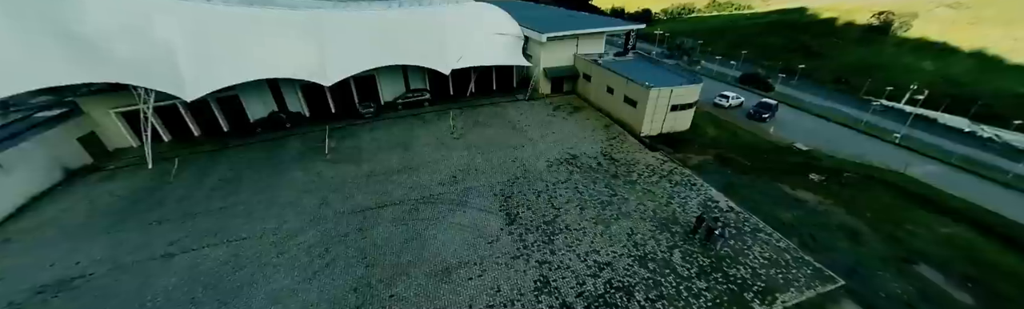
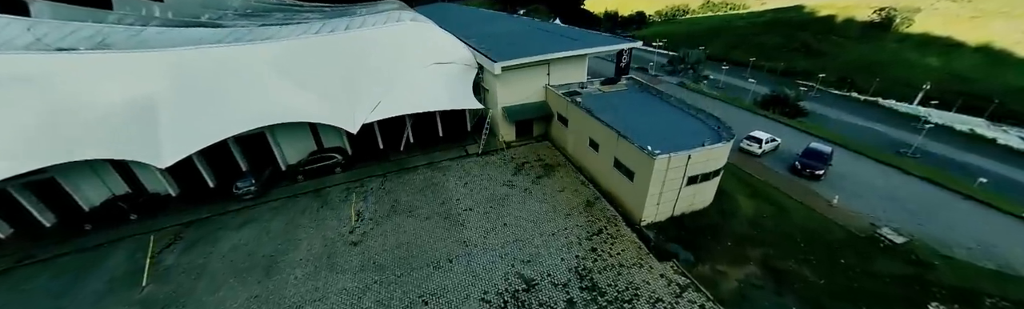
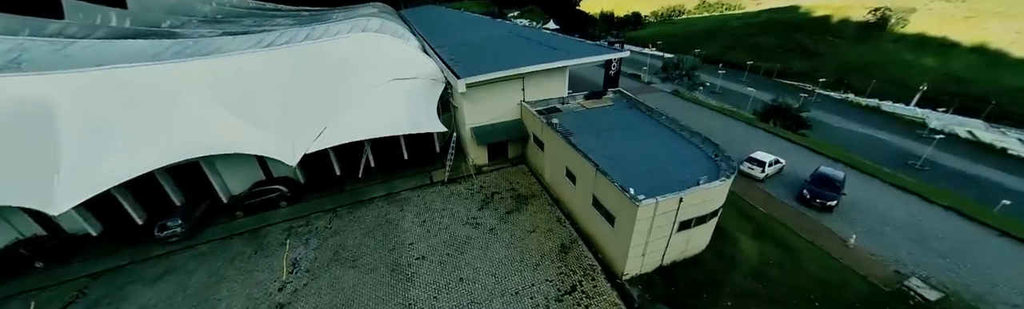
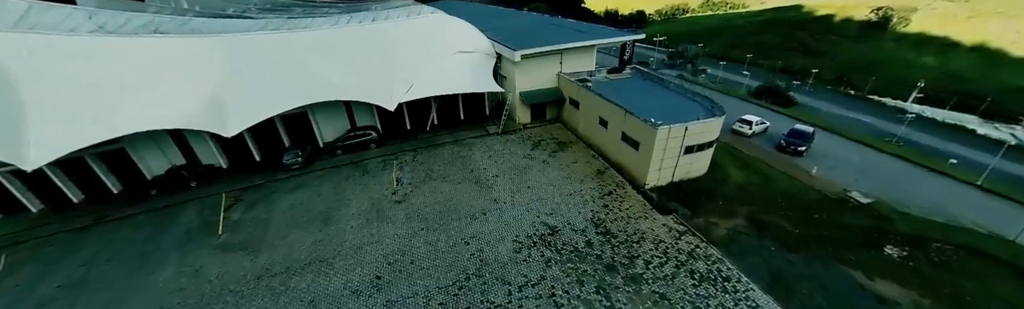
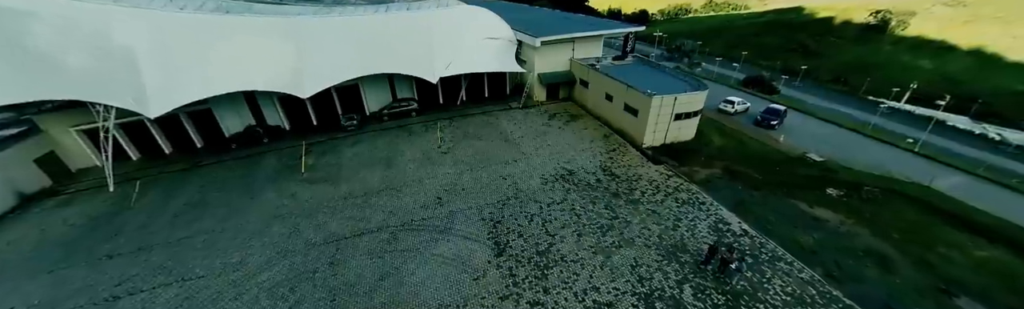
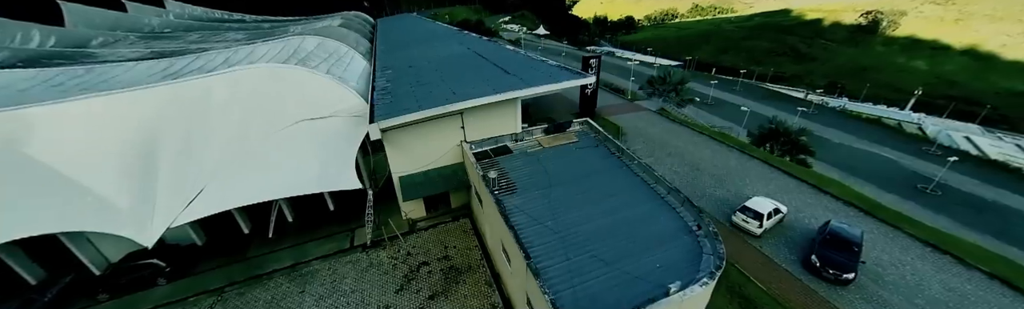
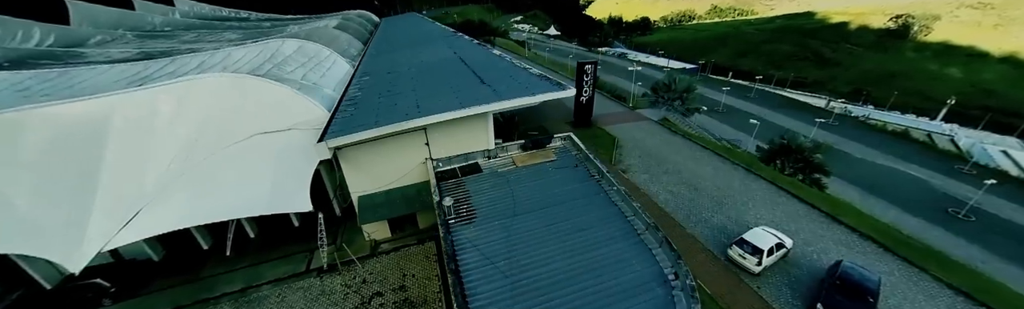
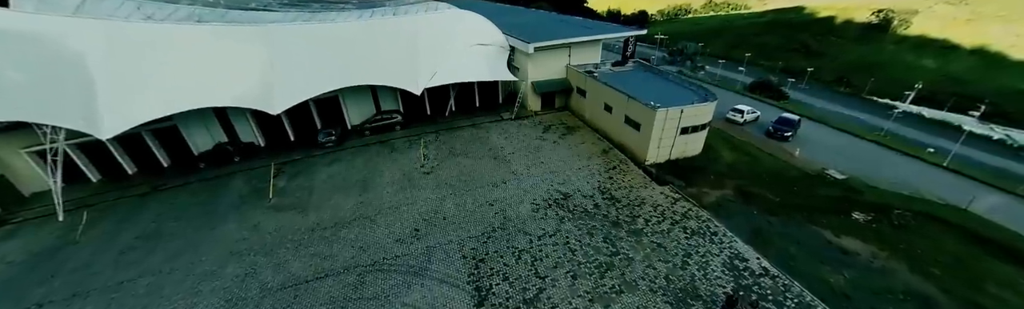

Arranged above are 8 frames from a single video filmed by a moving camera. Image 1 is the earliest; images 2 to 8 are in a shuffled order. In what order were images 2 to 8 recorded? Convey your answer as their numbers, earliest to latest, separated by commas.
5, 8, 4, 2, 3, 6, 7
